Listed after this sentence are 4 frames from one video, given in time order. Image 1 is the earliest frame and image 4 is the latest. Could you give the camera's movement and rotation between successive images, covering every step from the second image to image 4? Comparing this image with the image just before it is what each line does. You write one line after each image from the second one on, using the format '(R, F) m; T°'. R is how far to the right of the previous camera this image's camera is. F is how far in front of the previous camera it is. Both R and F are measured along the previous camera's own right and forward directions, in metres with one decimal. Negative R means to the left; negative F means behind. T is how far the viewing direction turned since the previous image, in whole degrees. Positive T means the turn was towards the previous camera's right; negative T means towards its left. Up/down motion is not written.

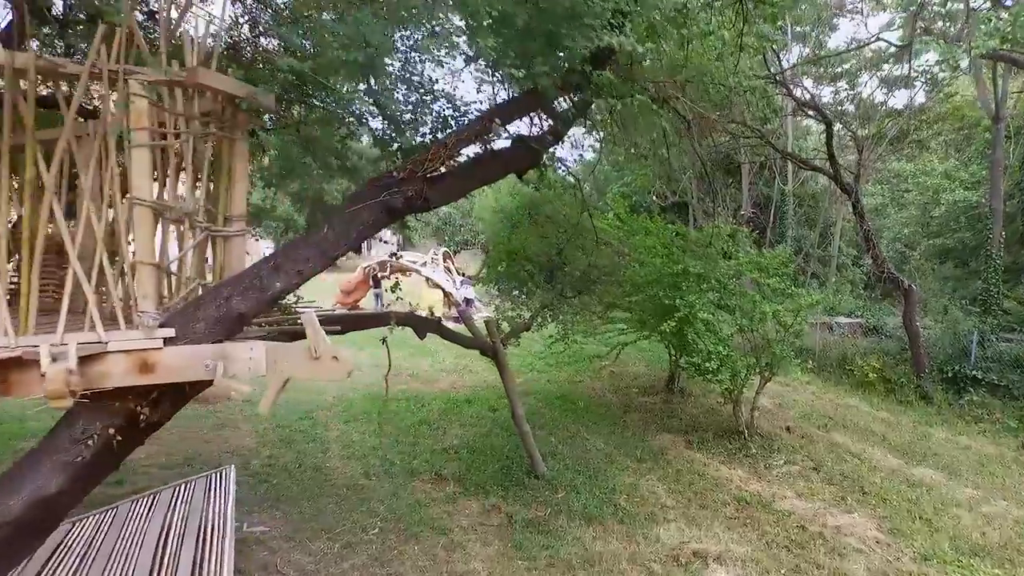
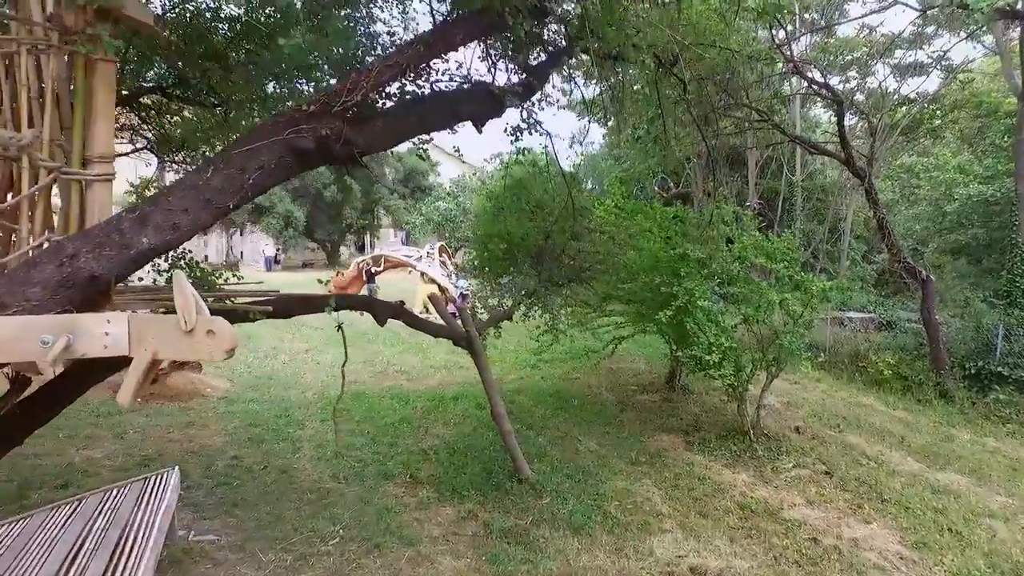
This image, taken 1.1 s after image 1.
(+0.2, +0.5) m; -1°
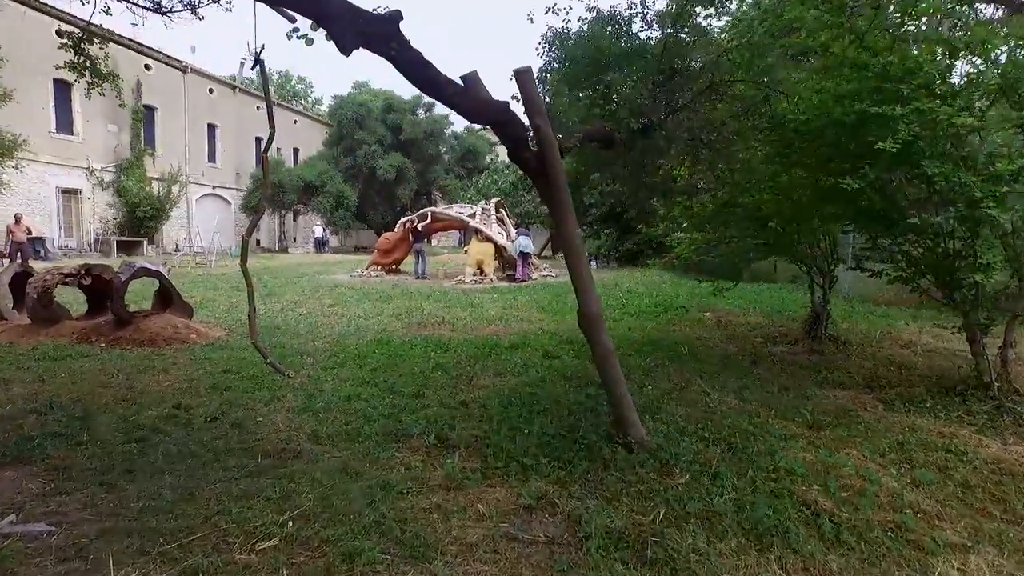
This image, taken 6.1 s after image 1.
(-0.2, +2.4) m; -5°
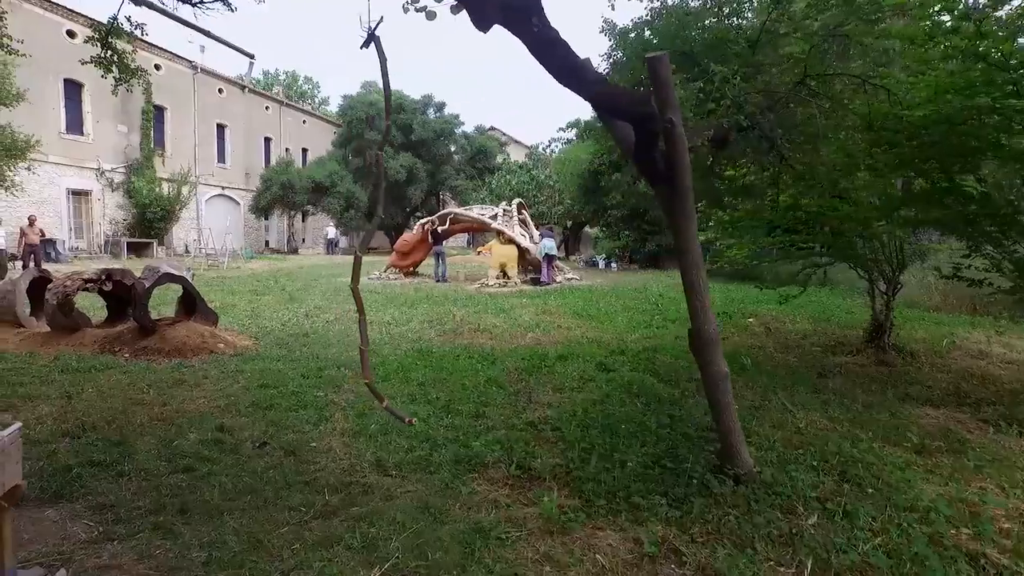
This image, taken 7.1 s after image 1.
(-0.4, +0.3) m; 0°
